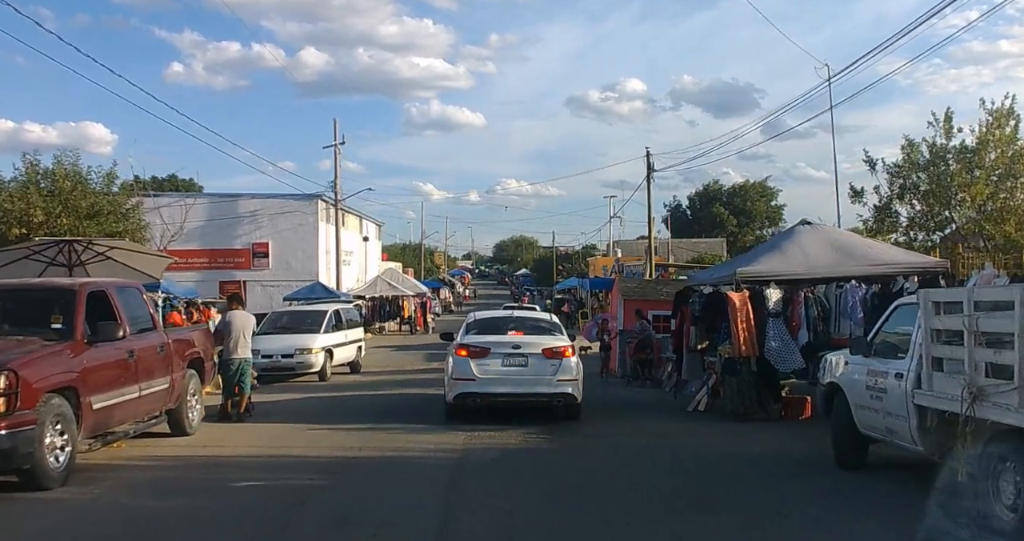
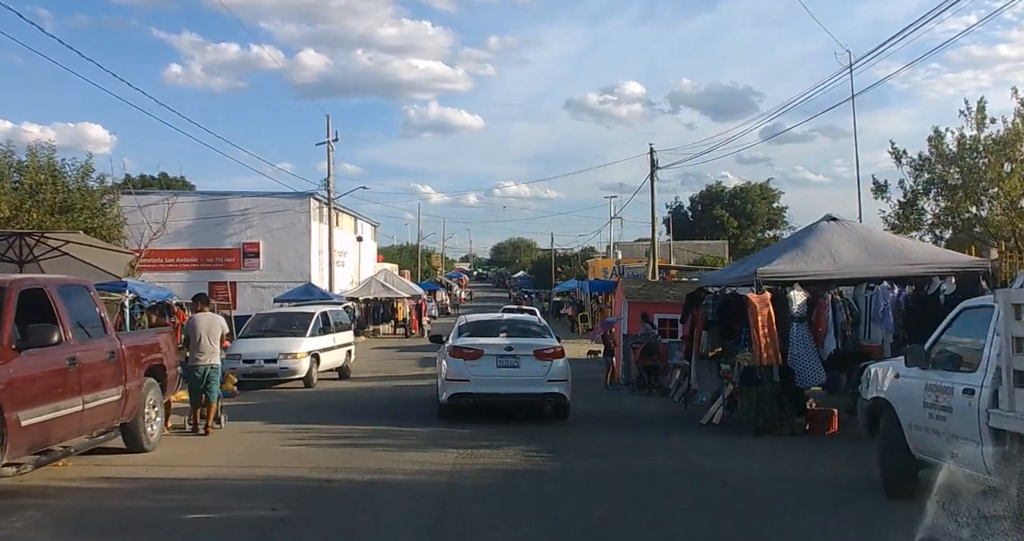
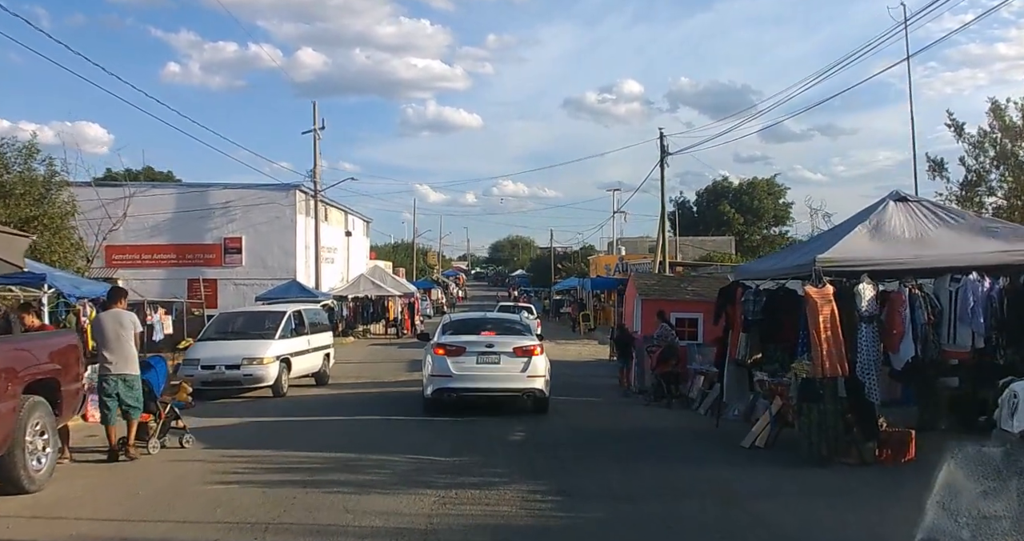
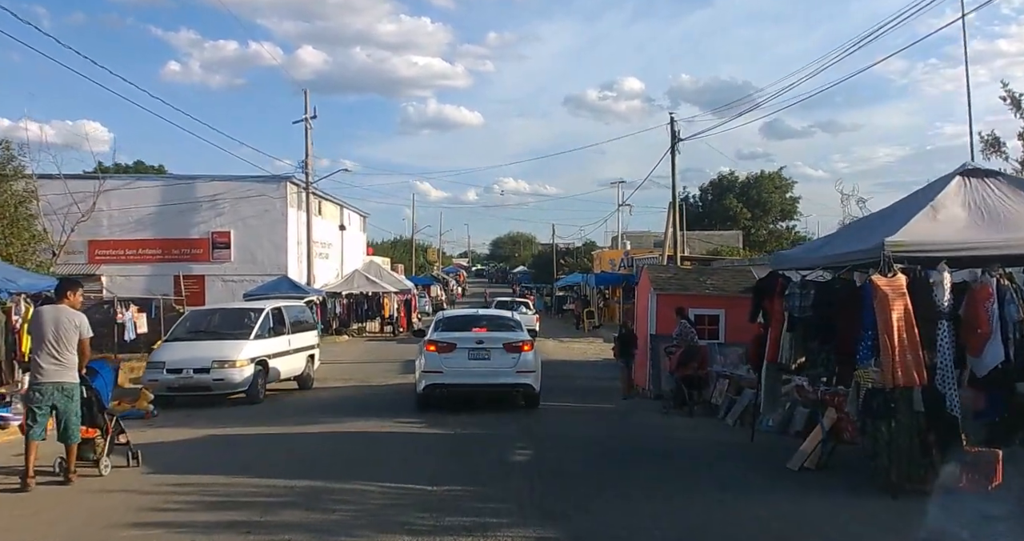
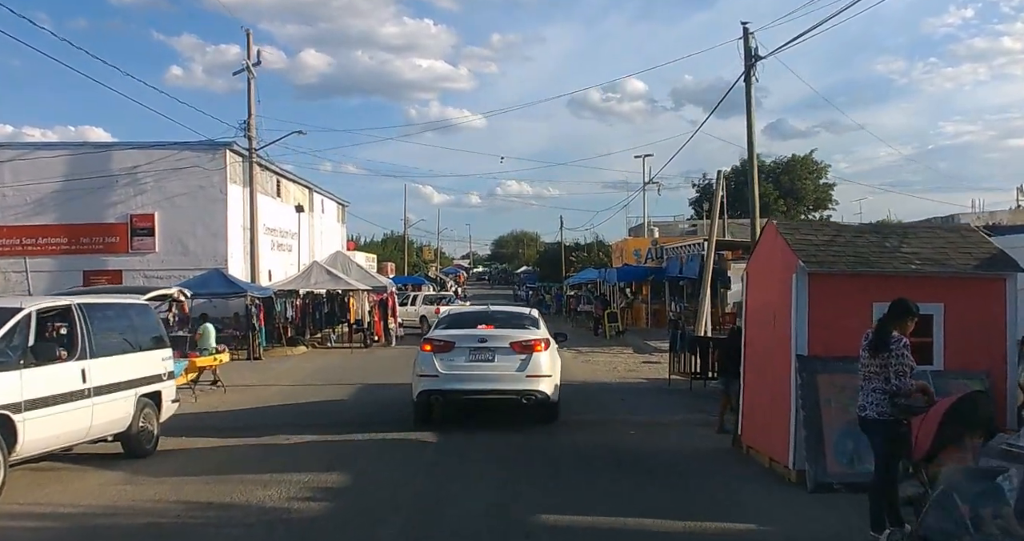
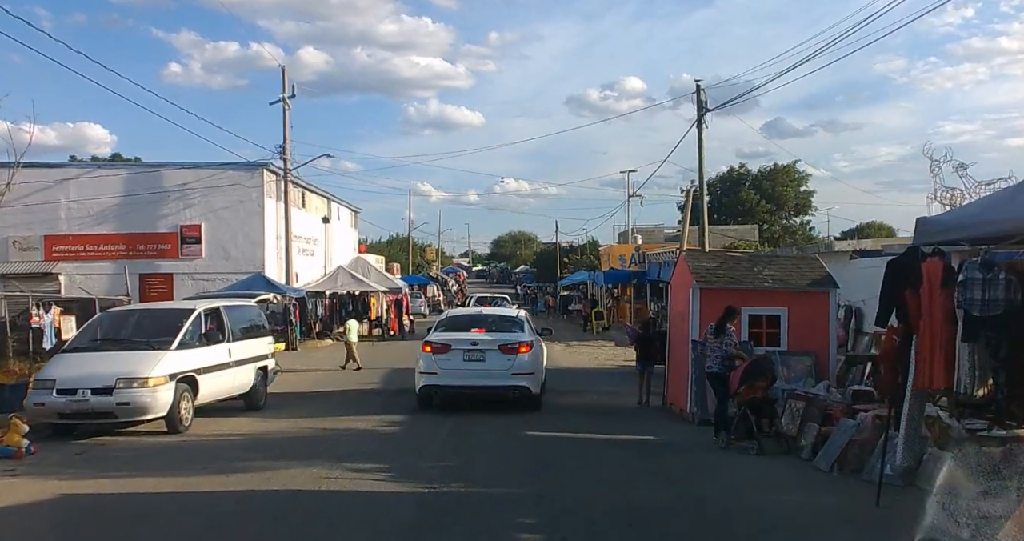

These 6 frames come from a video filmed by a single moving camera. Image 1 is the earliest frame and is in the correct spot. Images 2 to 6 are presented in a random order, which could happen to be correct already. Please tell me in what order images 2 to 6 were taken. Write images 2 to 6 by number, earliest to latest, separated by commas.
2, 3, 4, 6, 5
